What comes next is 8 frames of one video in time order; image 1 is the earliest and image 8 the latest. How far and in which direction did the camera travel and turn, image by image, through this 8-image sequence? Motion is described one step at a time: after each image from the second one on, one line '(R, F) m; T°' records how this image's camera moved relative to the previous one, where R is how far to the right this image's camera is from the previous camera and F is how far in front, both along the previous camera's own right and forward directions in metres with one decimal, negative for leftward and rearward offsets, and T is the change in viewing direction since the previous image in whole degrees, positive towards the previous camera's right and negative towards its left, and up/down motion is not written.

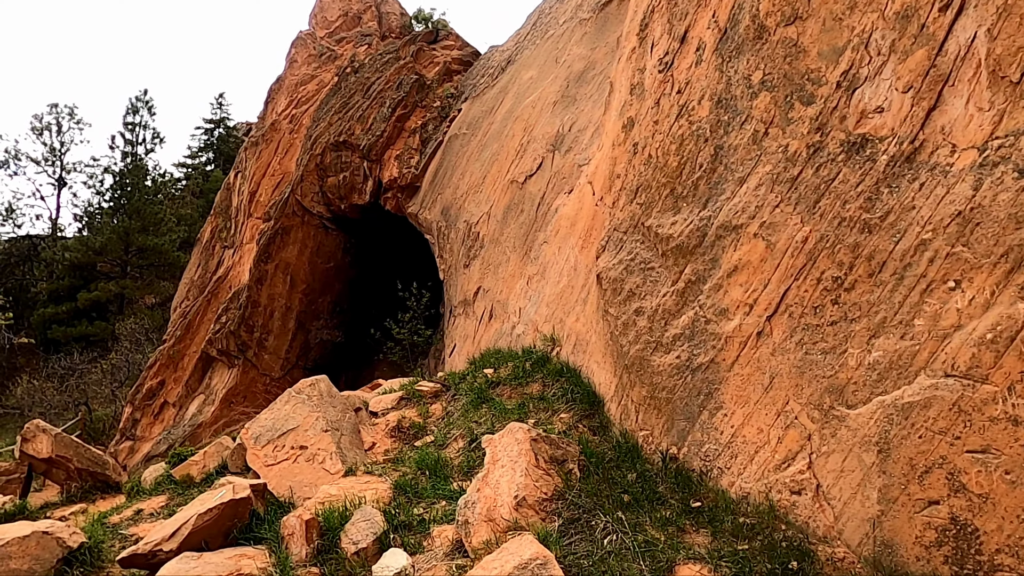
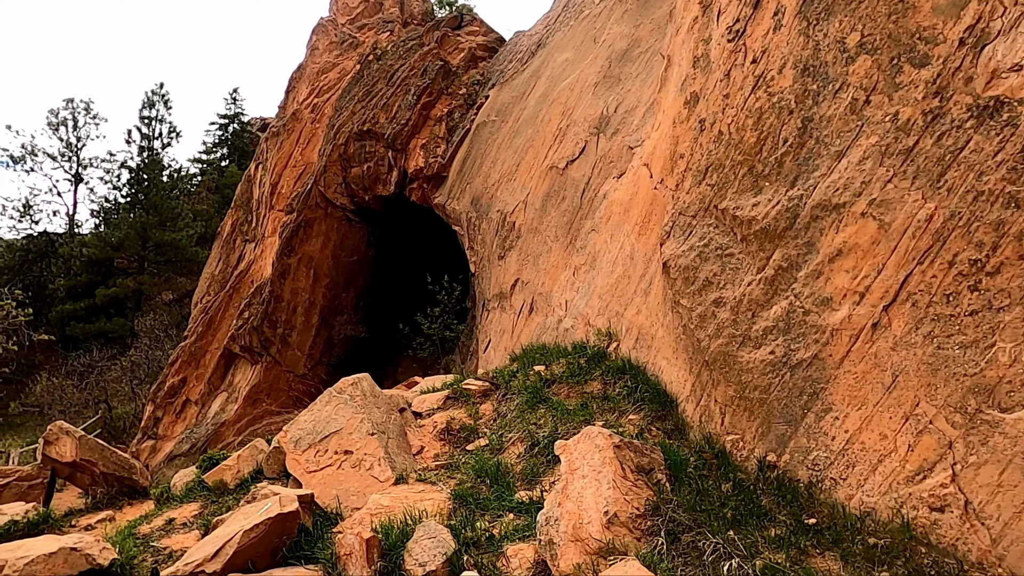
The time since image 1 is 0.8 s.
(-0.4, +0.5) m; -1°
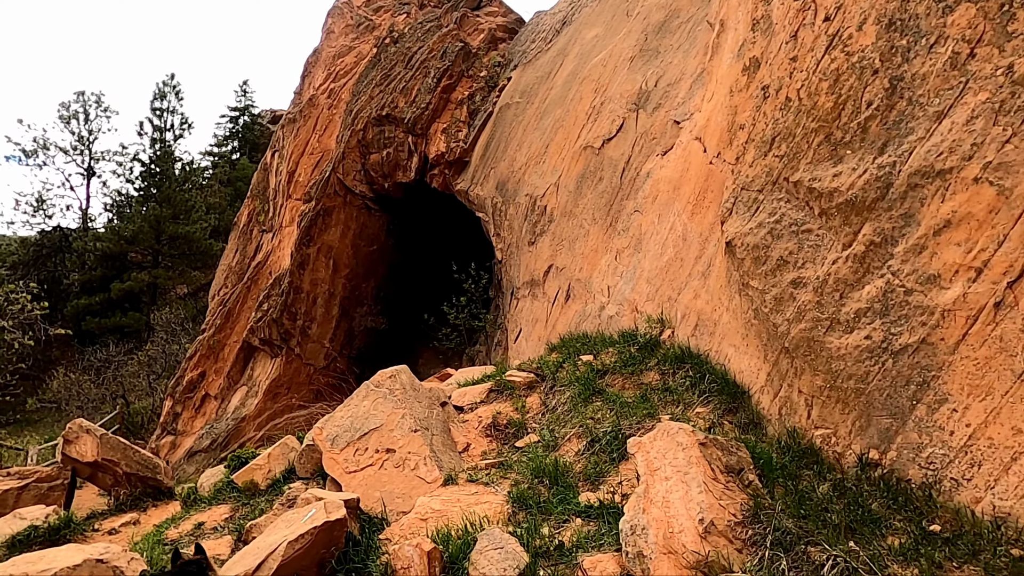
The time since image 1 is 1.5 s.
(-0.3, +0.4) m; -1°
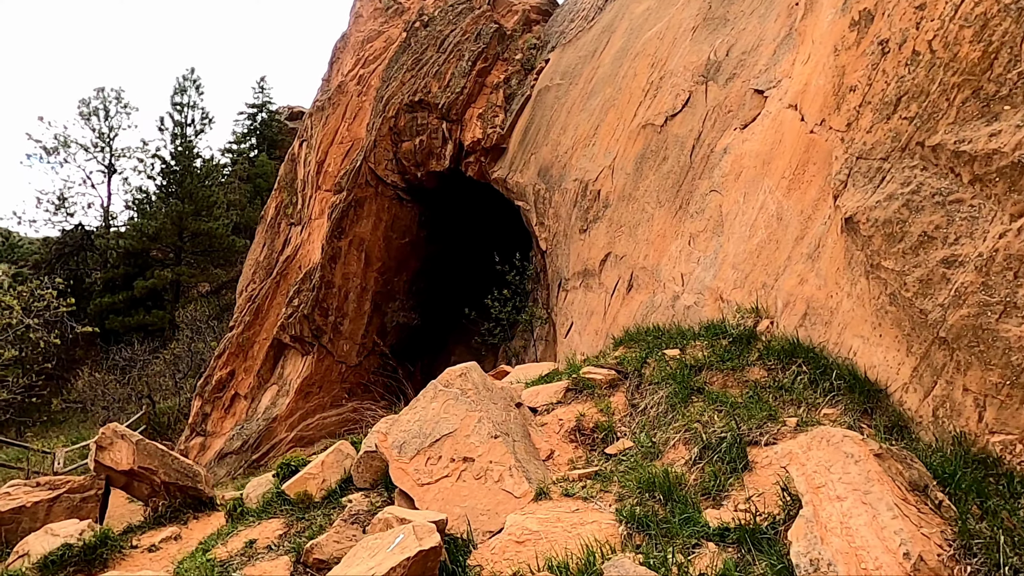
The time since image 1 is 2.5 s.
(-0.5, +0.6) m; -1°
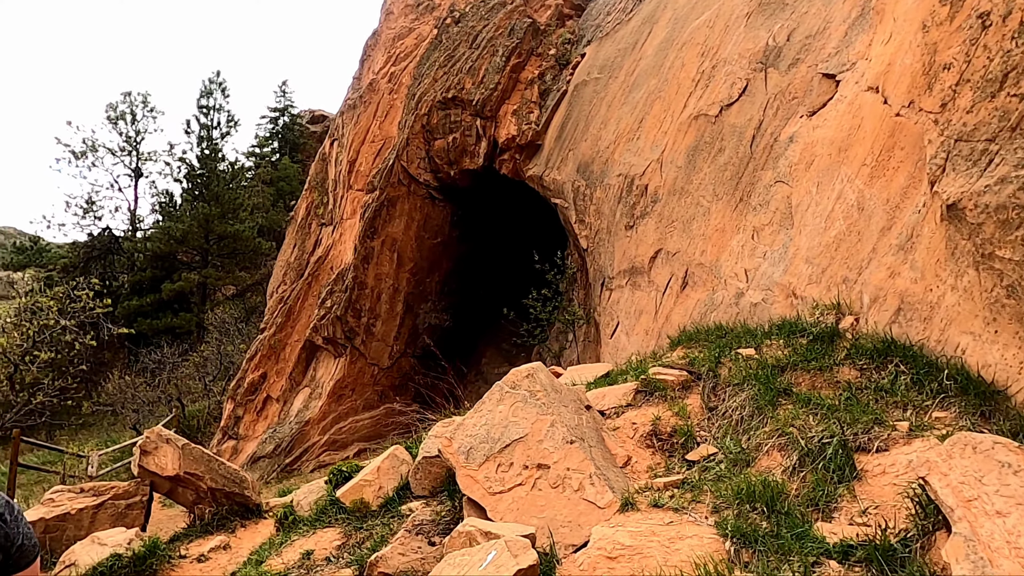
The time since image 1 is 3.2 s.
(-0.3, +0.3) m; -1°
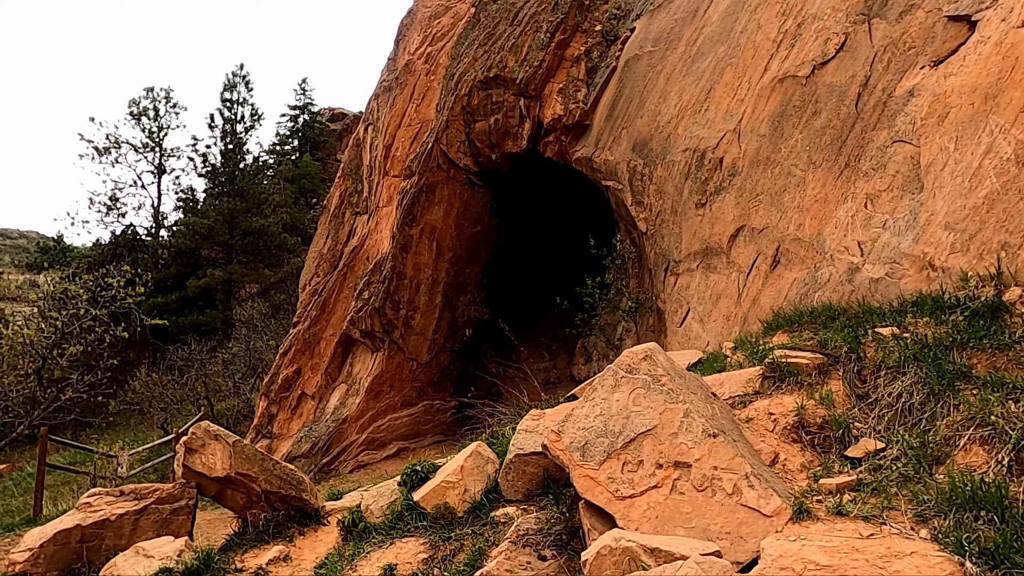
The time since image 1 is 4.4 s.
(-0.5, +0.7) m; -1°
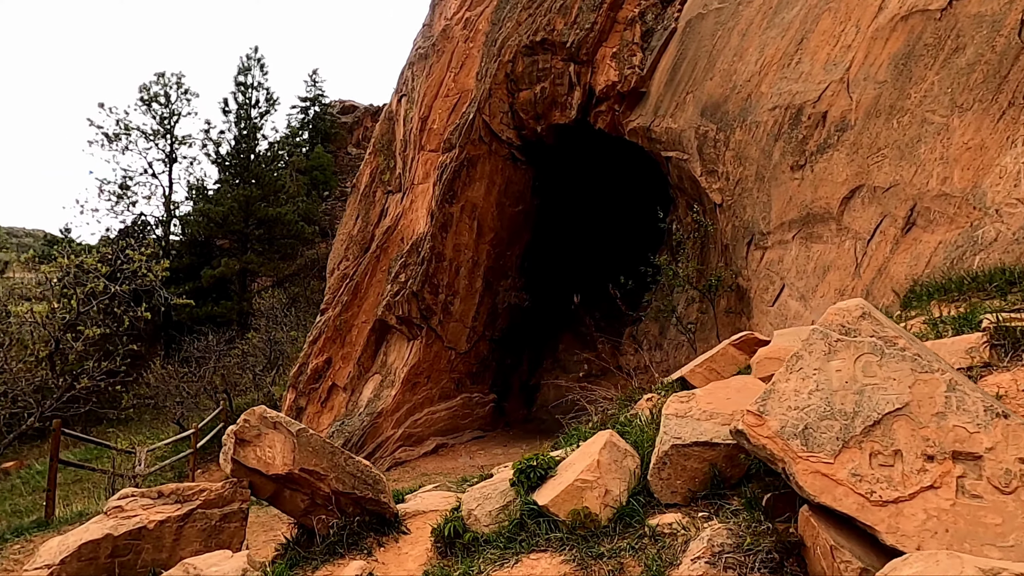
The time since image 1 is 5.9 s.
(-0.7, +0.9) m; 0°
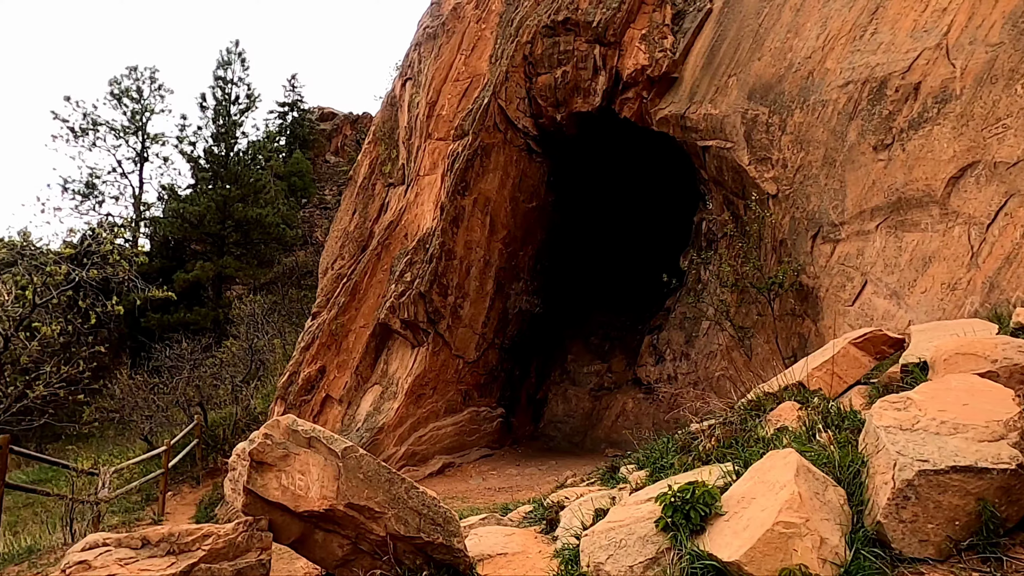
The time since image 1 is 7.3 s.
(-0.6, +1.0) m; +2°
